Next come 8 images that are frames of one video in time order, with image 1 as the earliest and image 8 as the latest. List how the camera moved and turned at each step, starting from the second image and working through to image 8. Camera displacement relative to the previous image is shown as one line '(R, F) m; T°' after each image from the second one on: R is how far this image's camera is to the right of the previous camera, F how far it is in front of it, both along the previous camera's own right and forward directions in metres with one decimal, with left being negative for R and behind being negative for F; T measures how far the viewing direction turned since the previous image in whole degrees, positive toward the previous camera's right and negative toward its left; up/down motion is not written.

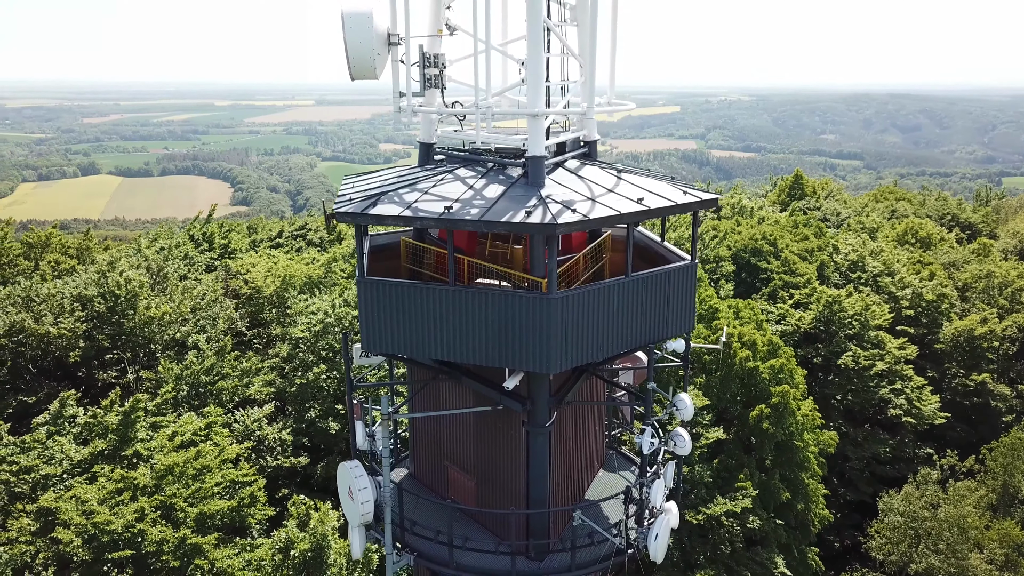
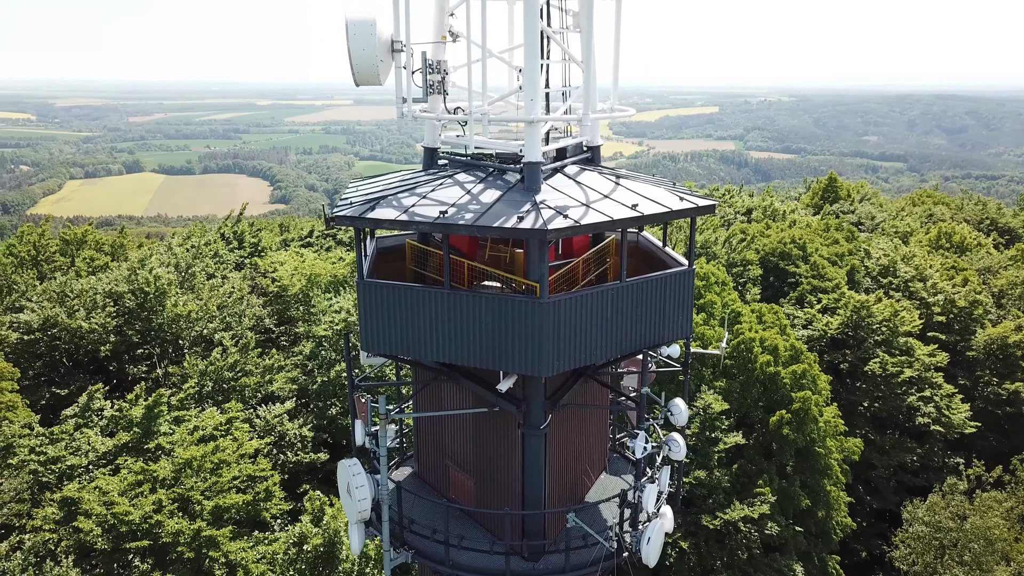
(+0.5, -0.2) m; -2°
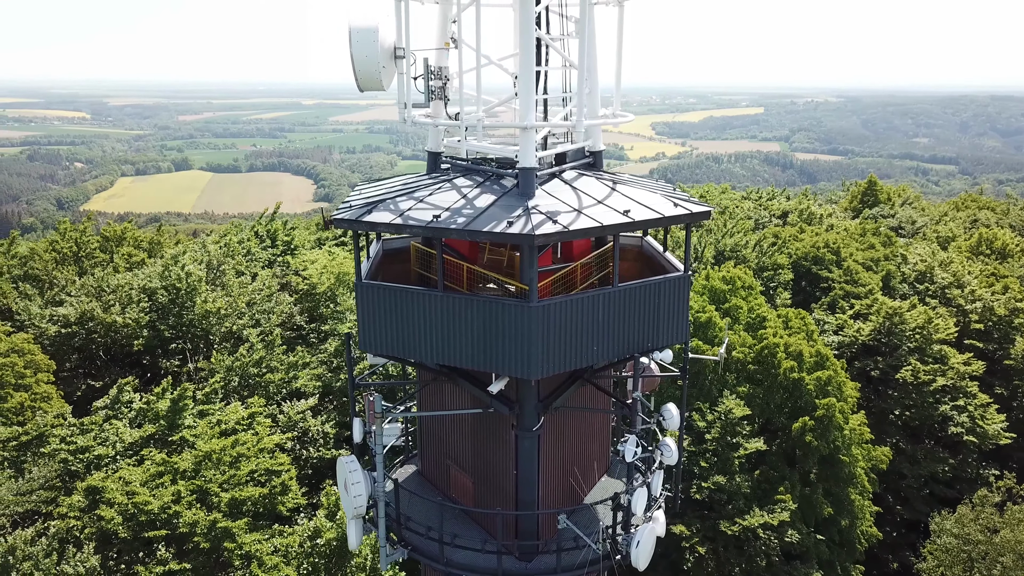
(+0.7, -0.2) m; -3°
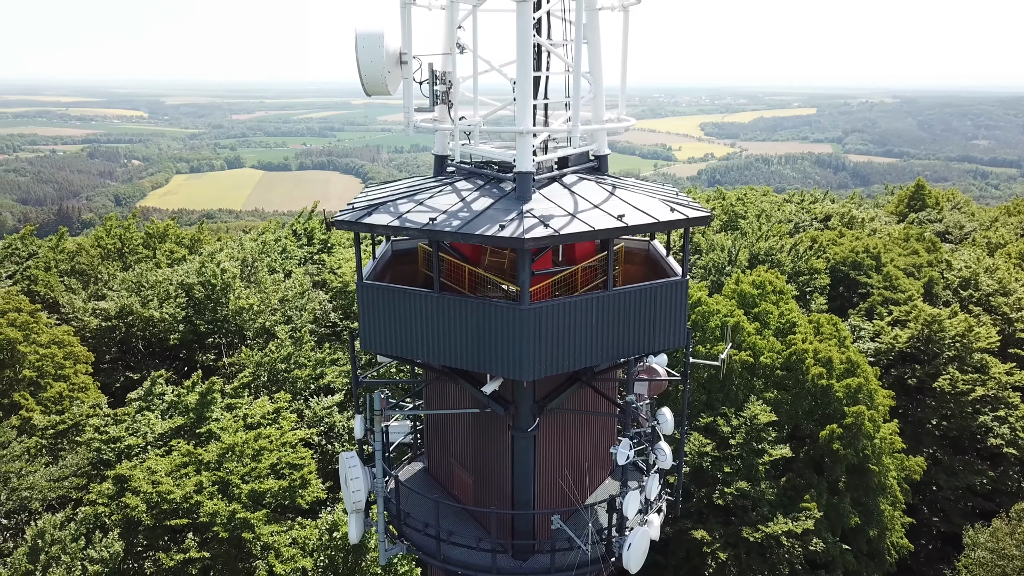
(+0.7, -0.2) m; -3°
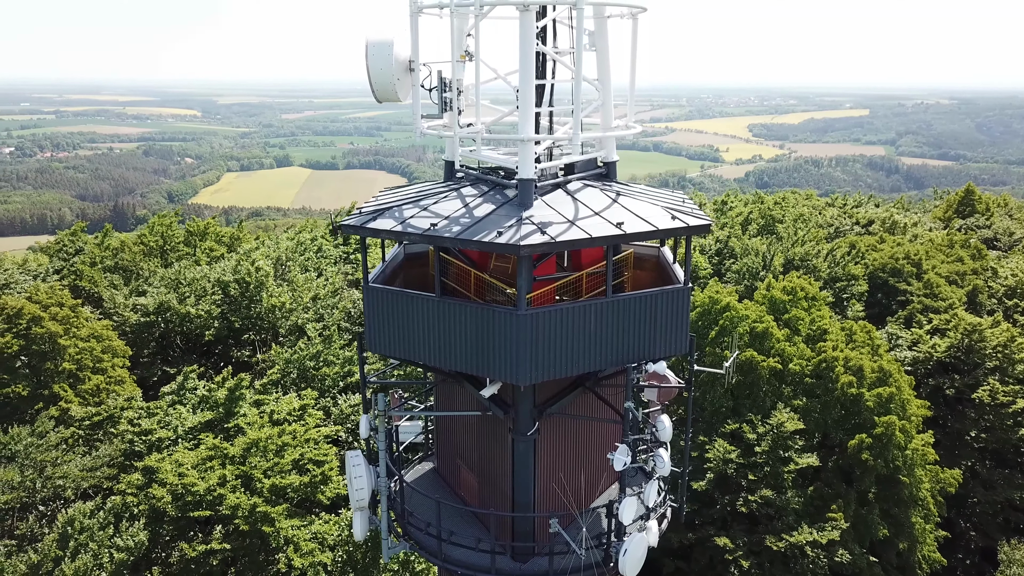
(+0.6, -0.1) m; -3°
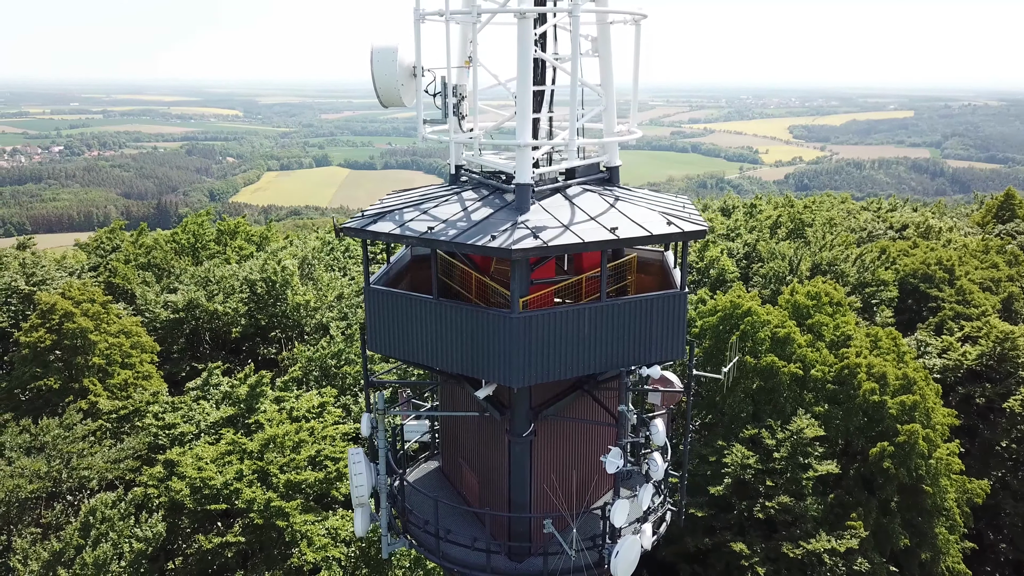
(+0.6, -0.2) m; -2°
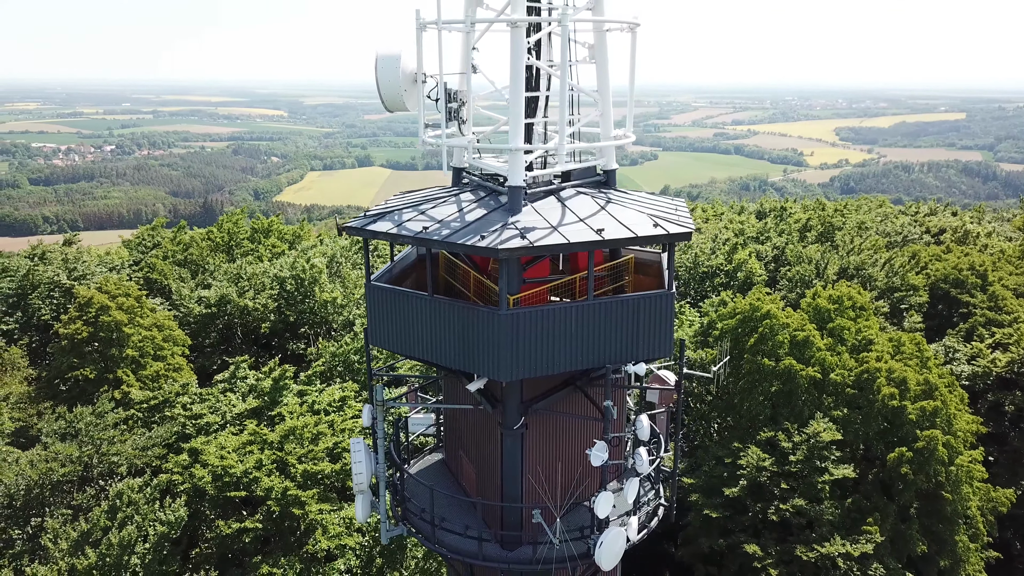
(+0.8, -0.5) m; -3°
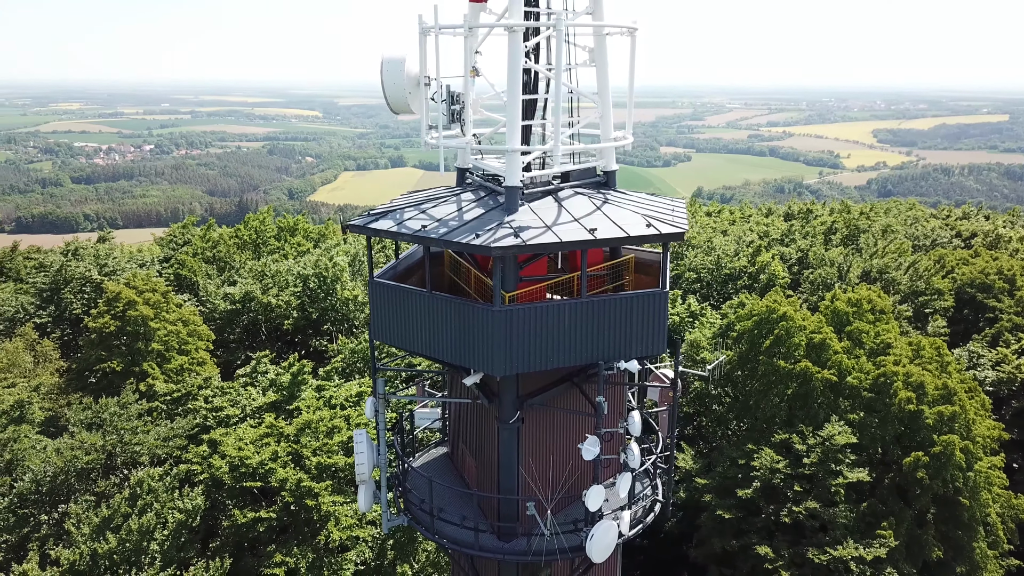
(+0.6, -0.3) m; -2°
